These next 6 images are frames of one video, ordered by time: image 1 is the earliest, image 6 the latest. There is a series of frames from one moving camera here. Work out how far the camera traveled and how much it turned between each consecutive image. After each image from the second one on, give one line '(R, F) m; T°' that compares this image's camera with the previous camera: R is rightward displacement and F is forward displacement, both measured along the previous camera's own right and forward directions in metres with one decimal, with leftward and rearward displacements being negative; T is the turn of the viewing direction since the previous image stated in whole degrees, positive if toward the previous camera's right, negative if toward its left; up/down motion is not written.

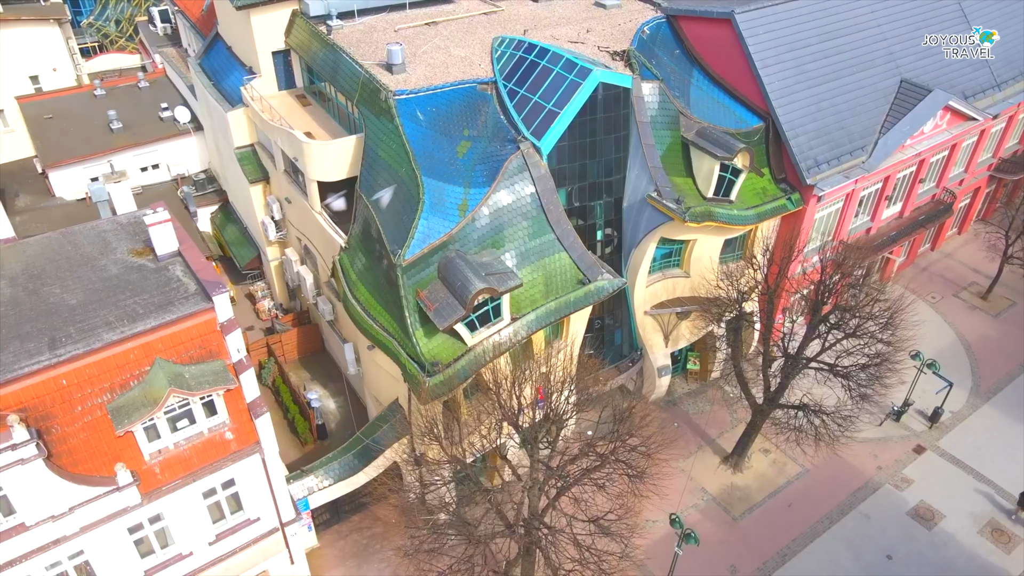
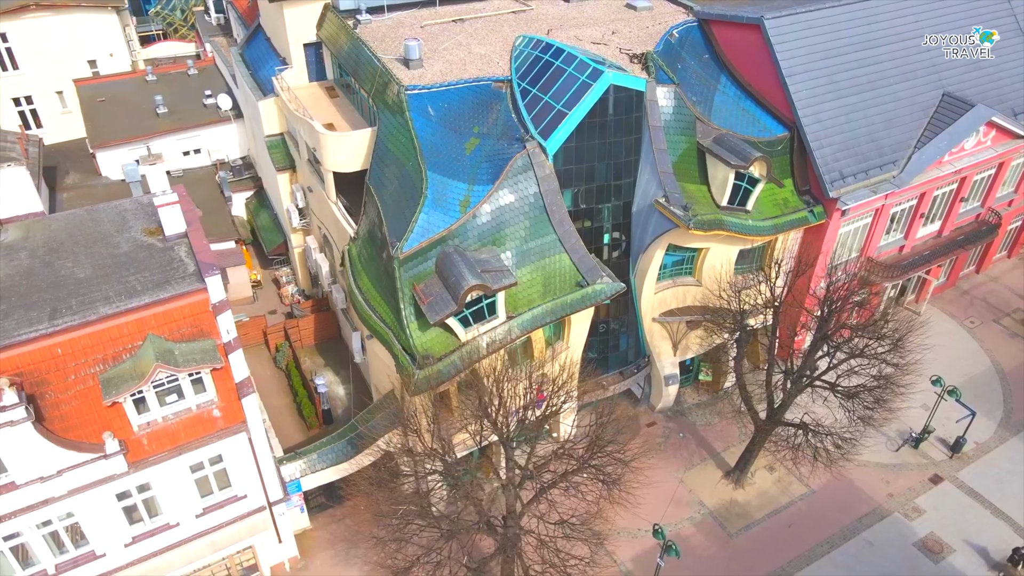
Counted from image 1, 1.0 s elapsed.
(+2.3, 0.0) m; -5°
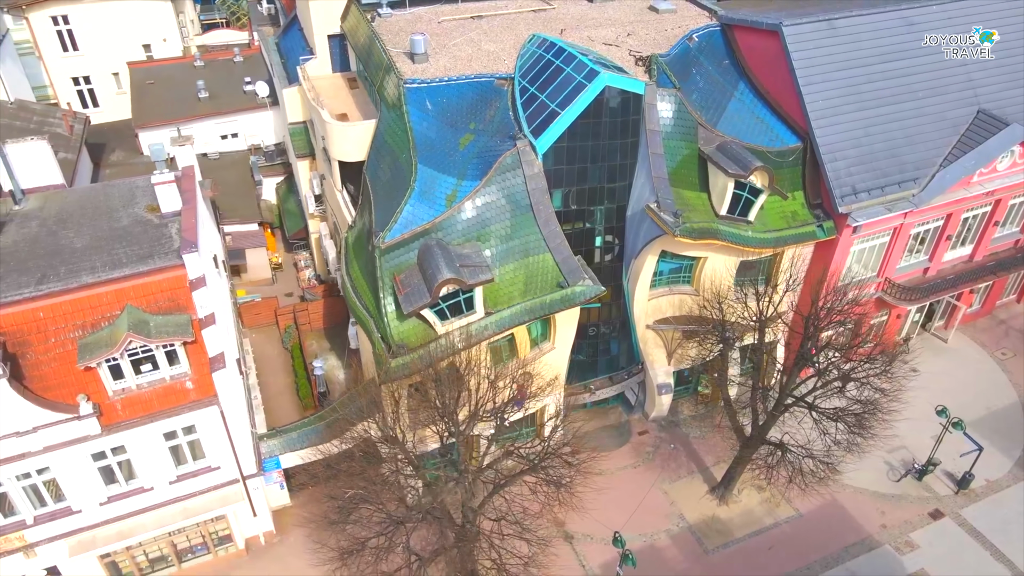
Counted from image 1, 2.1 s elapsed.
(+3.2, +0.1) m; -5°
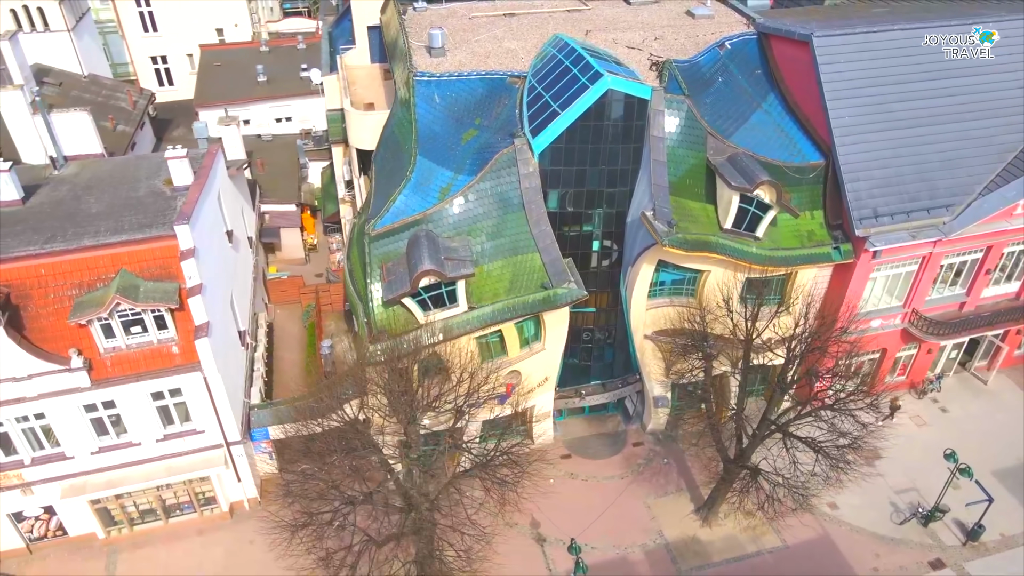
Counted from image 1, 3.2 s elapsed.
(+3.8, +0.2) m; -7°
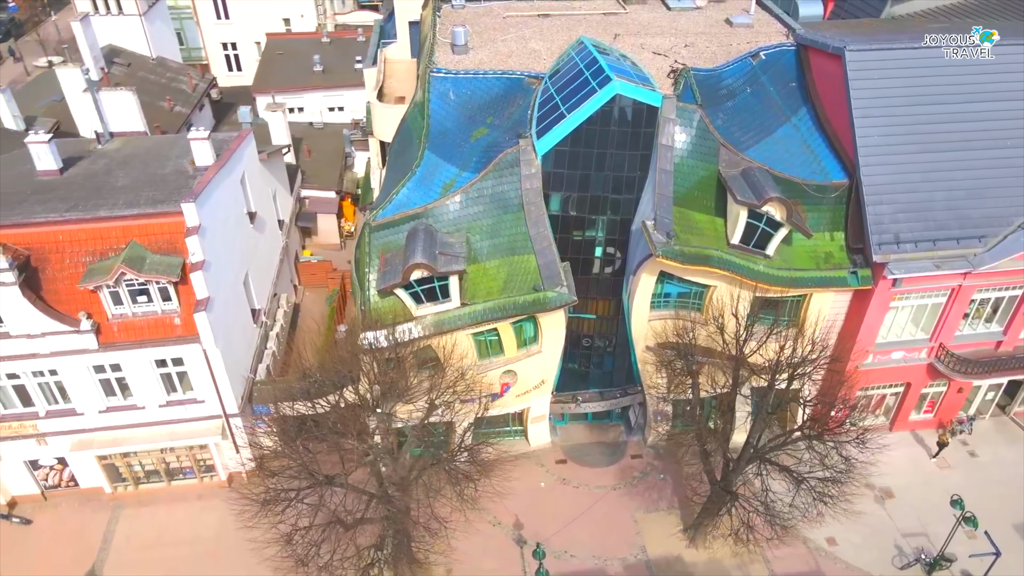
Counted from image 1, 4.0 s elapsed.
(+3.2, +0.1) m; -6°
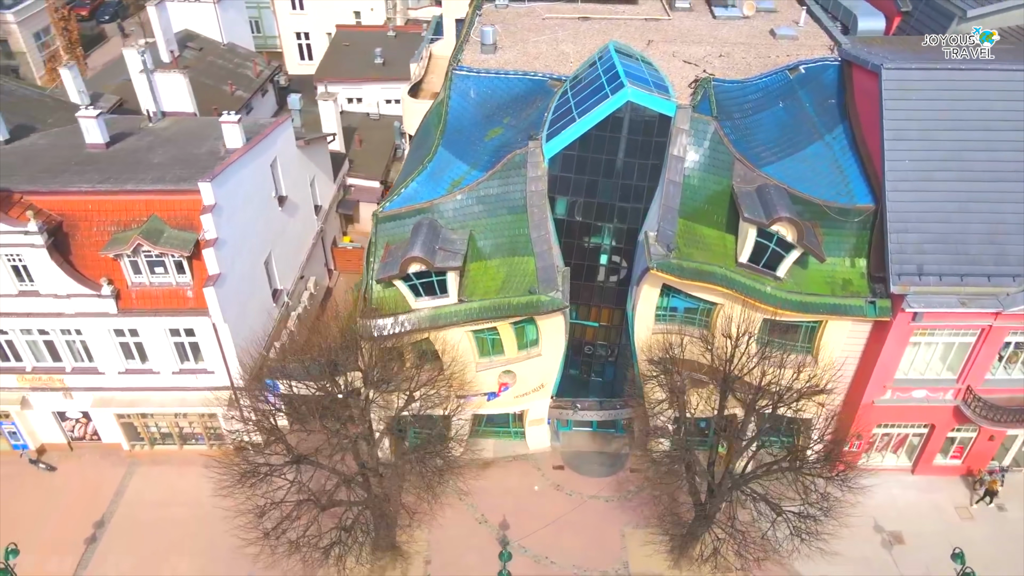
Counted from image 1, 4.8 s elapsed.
(+3.3, +0.2) m; -6°
